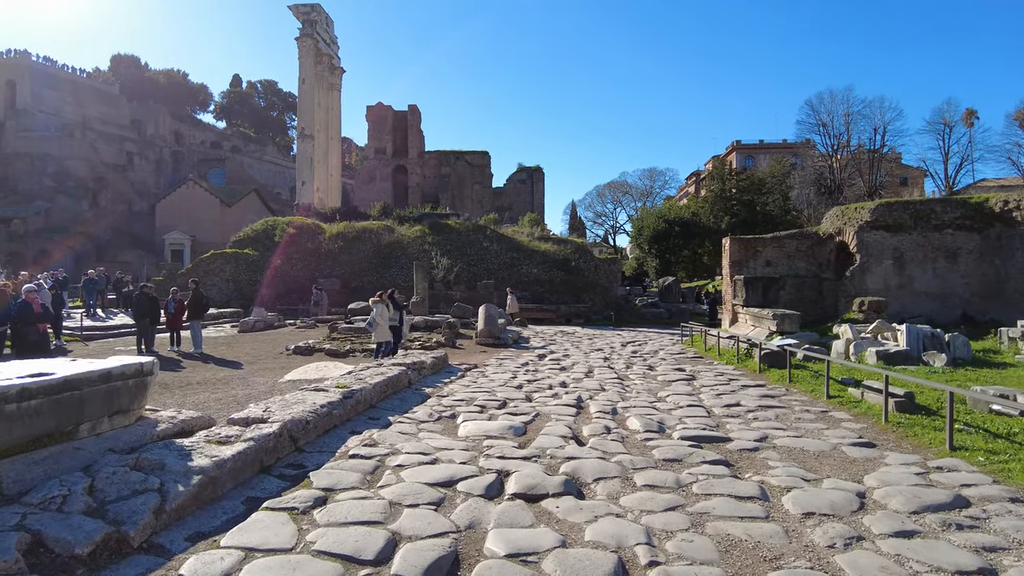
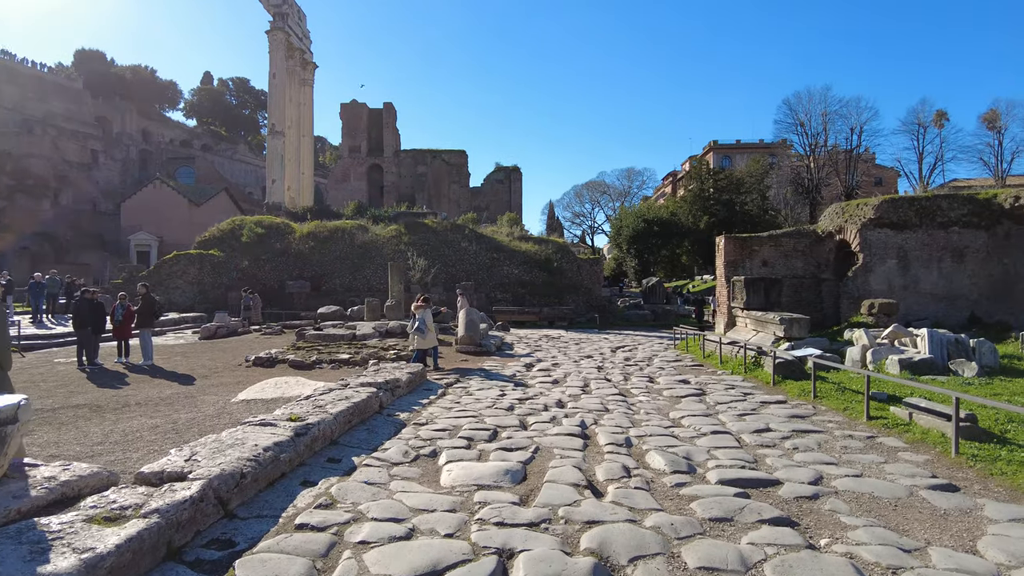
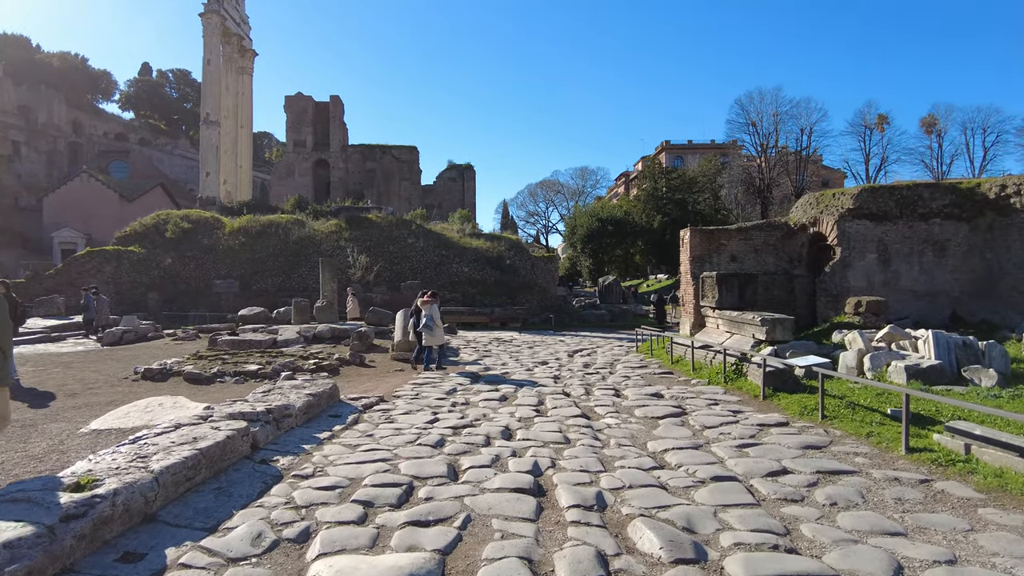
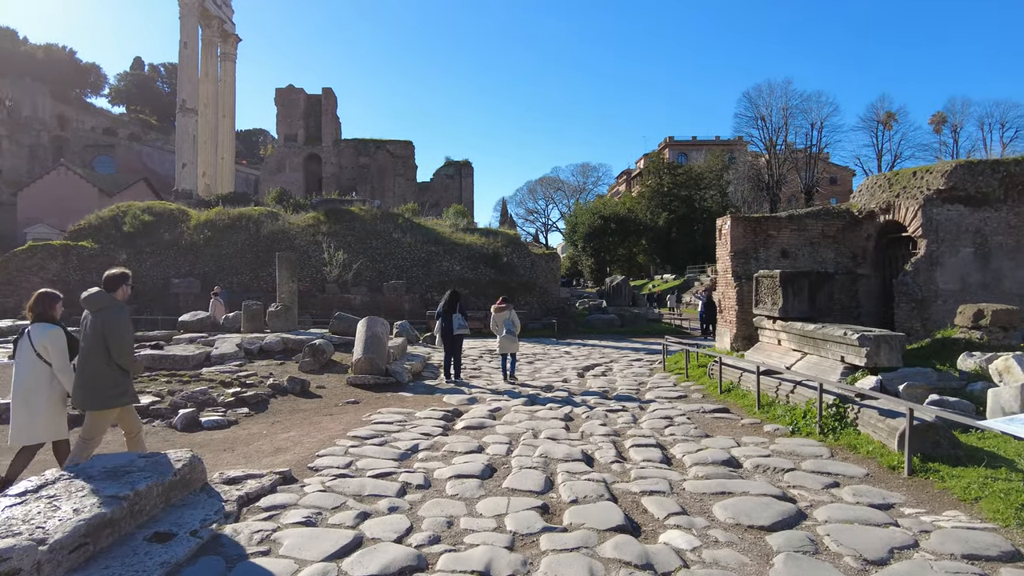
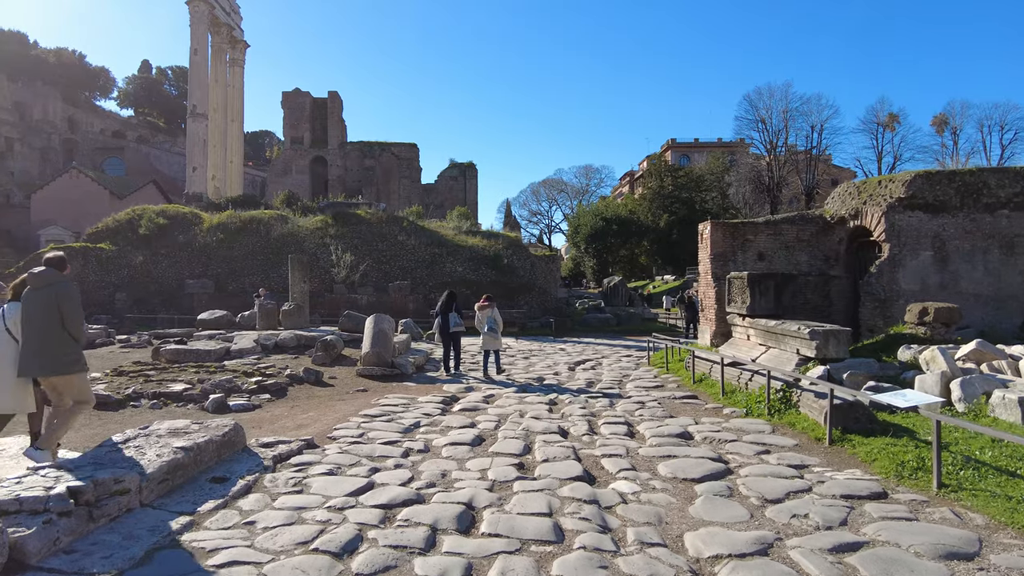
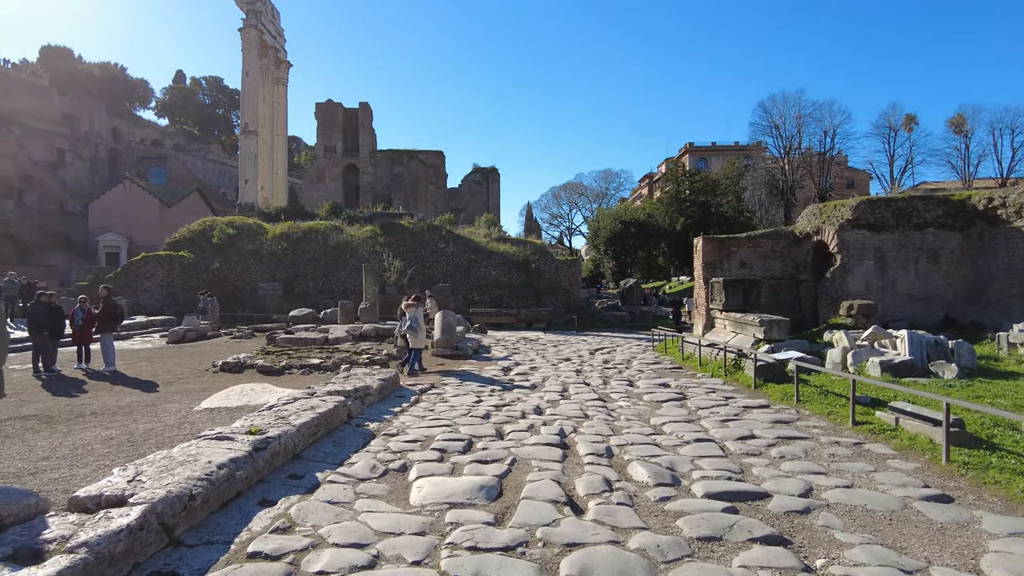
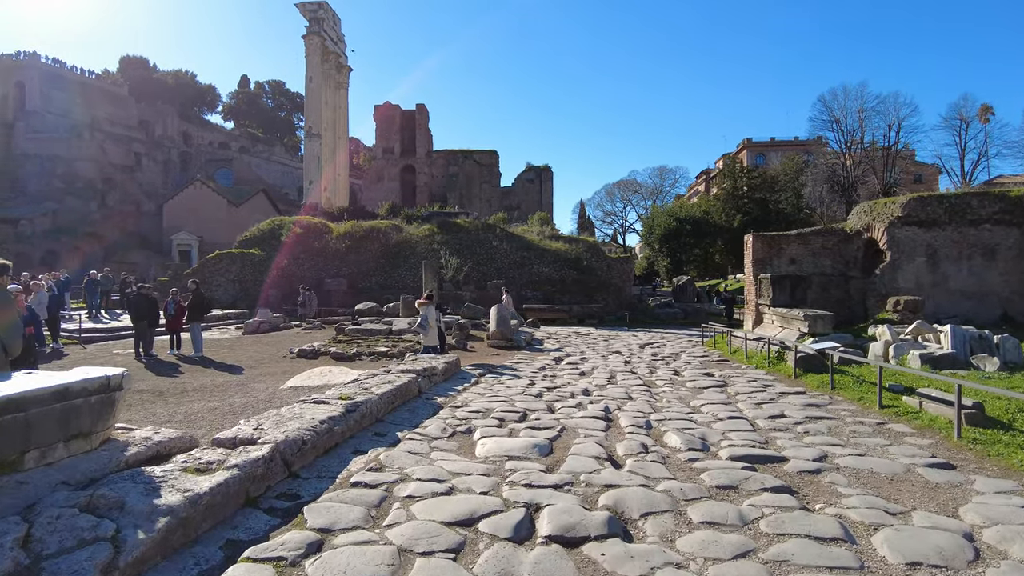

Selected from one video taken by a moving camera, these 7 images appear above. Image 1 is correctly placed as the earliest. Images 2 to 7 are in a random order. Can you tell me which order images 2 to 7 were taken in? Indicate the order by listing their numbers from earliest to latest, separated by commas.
7, 2, 6, 3, 5, 4
